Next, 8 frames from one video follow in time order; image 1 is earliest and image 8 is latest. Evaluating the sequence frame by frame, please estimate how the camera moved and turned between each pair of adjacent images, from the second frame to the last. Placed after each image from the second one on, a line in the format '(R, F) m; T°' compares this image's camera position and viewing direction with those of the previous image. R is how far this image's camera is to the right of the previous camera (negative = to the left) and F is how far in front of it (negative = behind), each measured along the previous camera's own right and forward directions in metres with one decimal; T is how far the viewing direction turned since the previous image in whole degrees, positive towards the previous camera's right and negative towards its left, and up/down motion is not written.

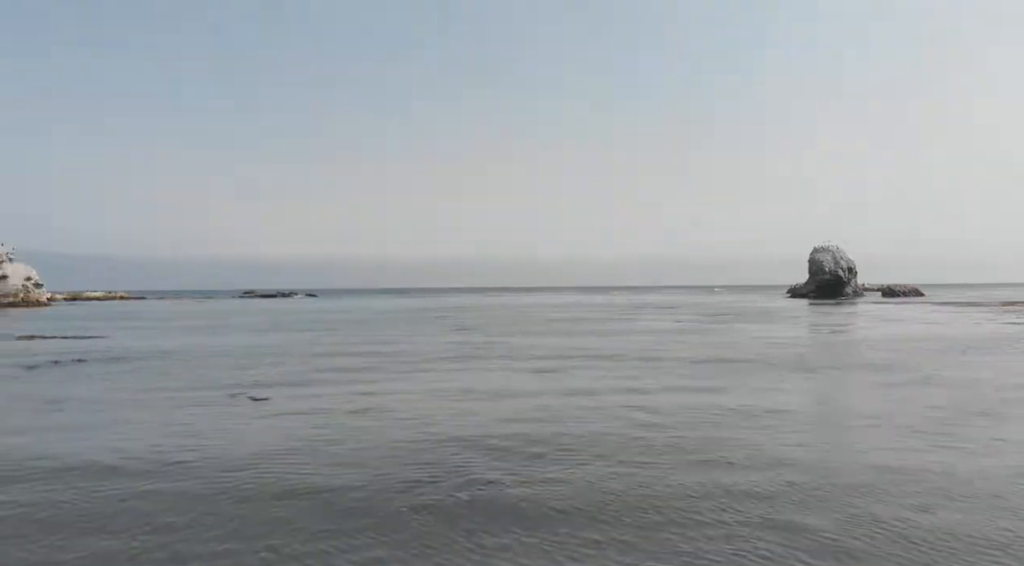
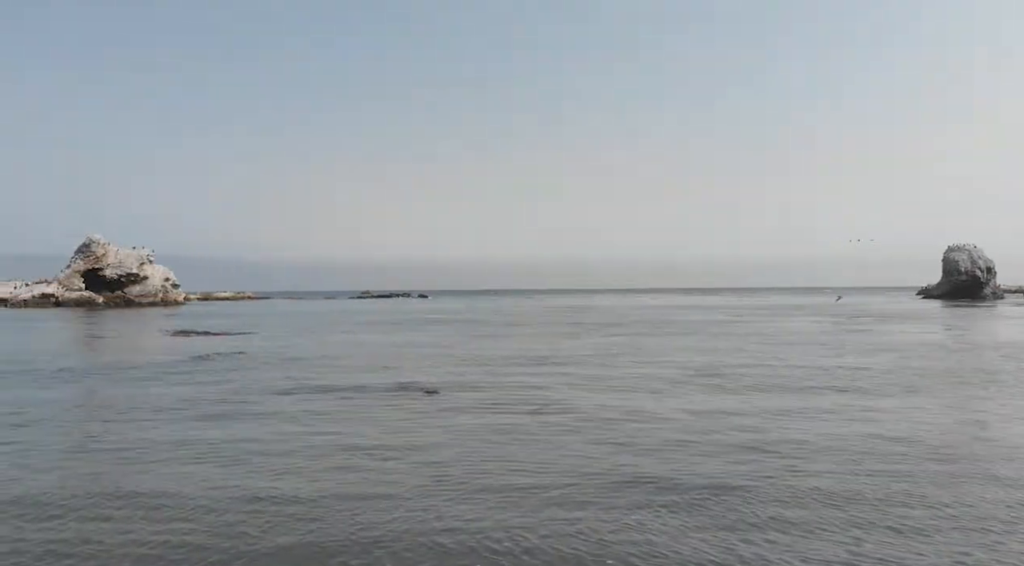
(-0.6, +0.9) m; -7°
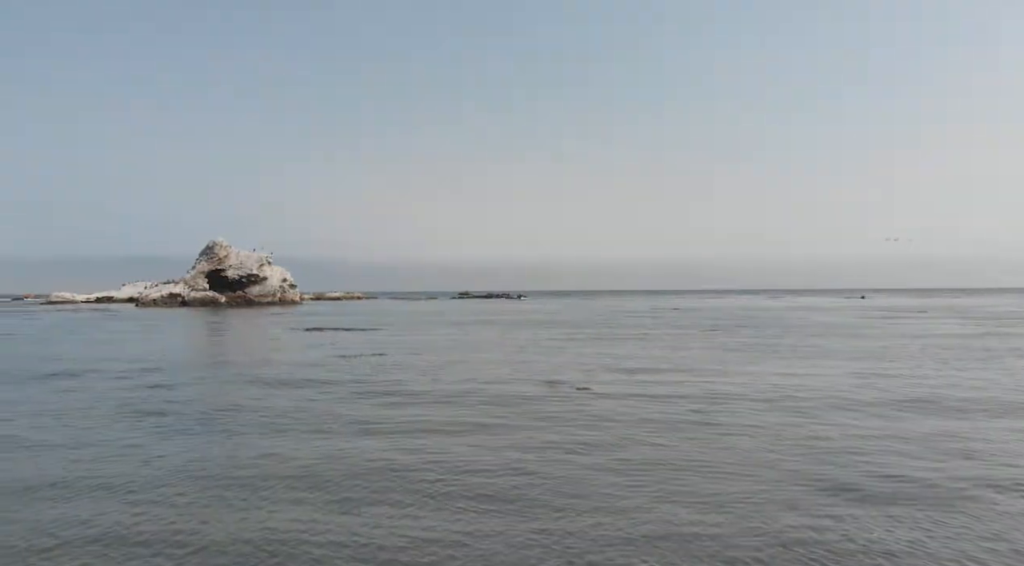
(-0.9, +0.7) m; -7°
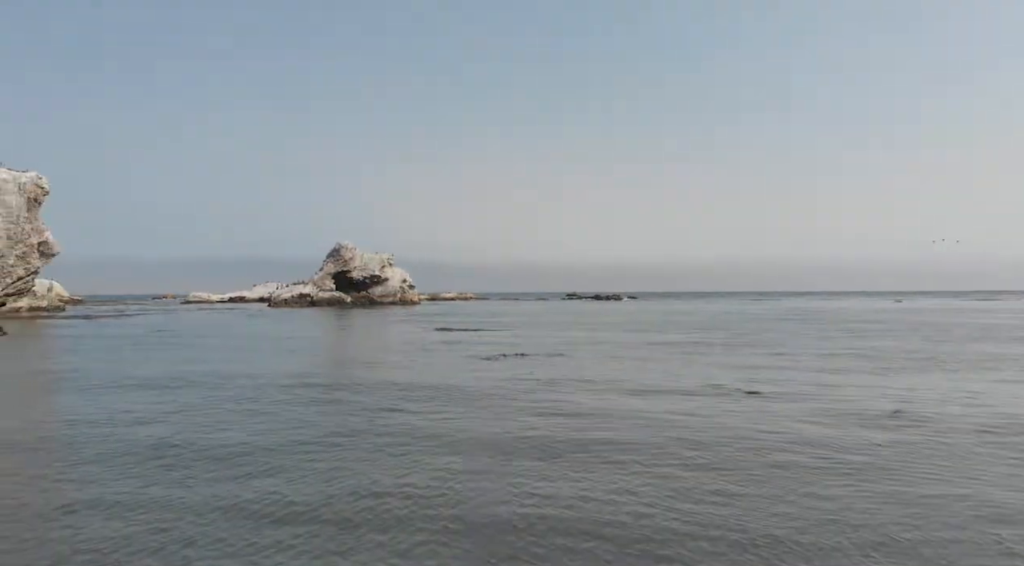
(-0.7, -0.9) m; -7°
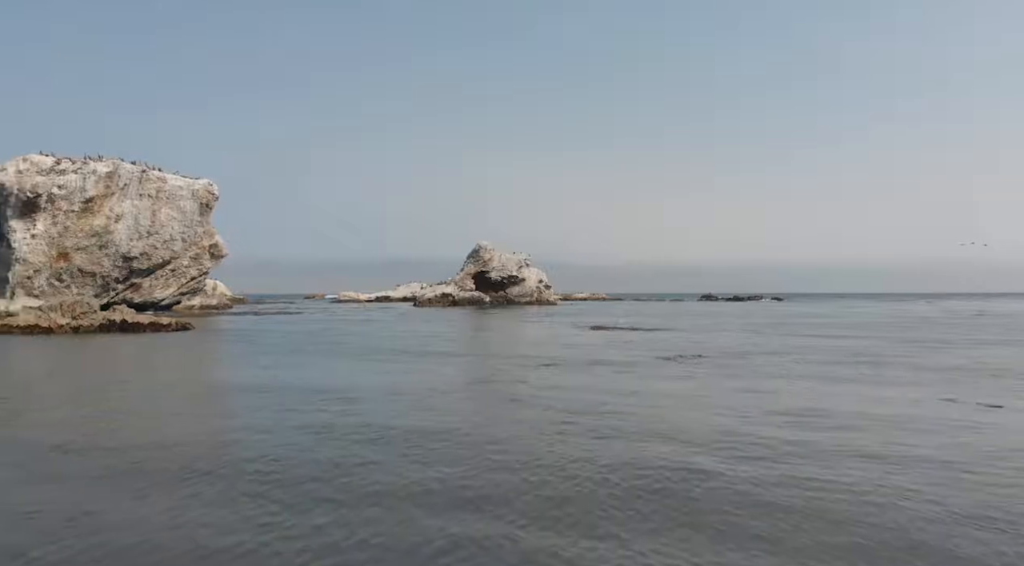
(-0.4, -0.1) m; -9°
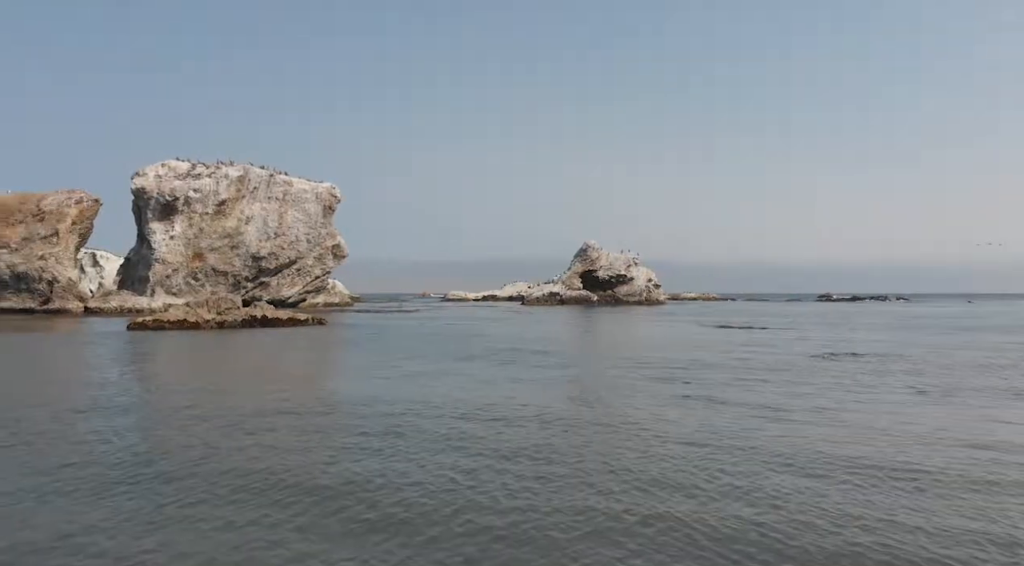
(-0.3, -0.2) m; -7°
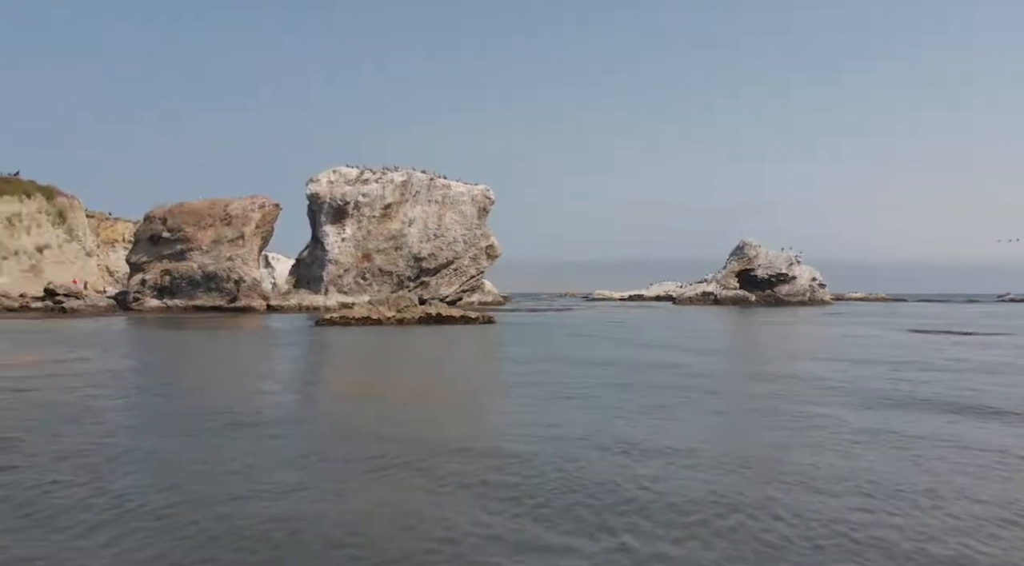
(-0.5, 0.0) m; -10°
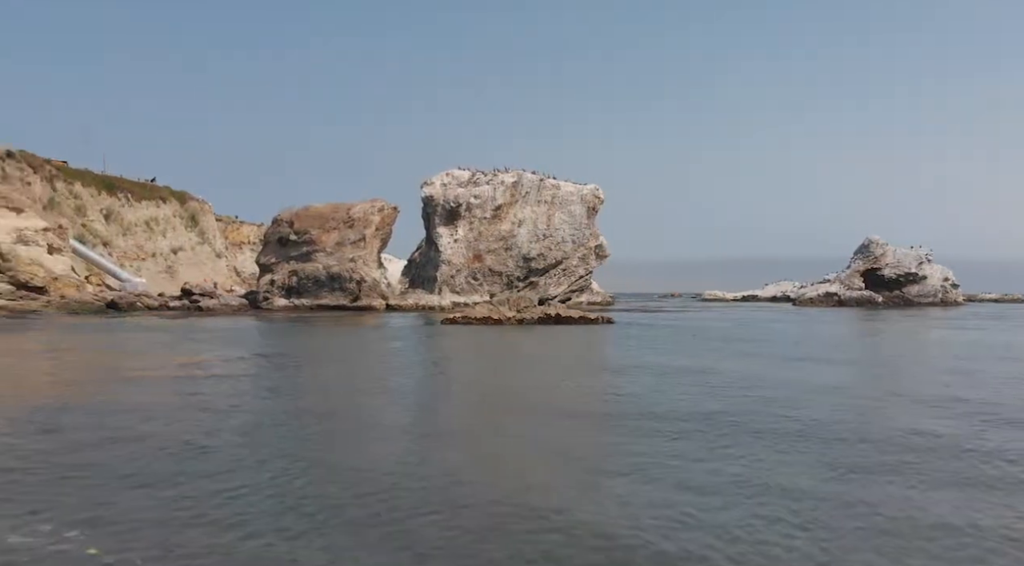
(-0.2, -0.1) m; -7°
